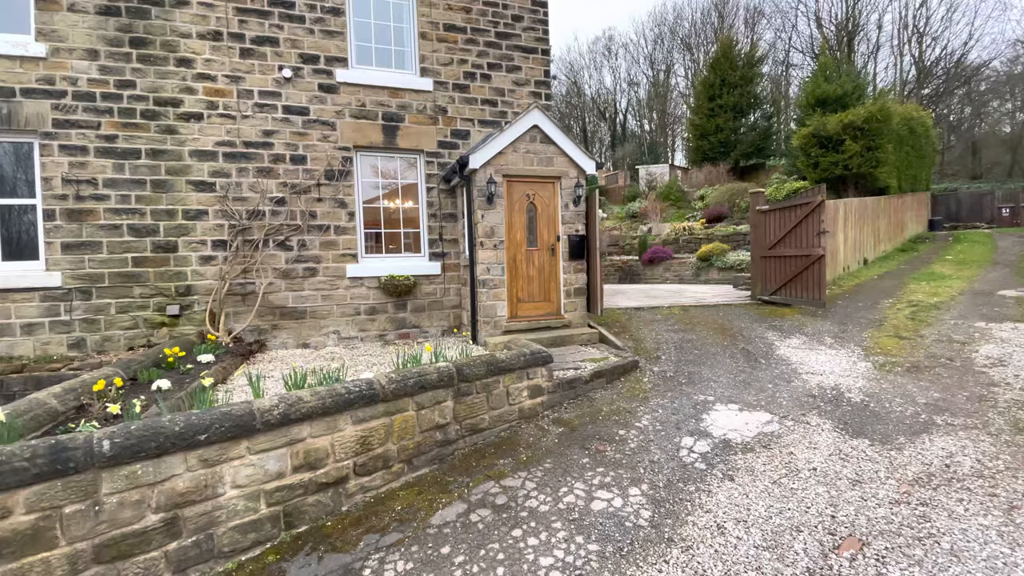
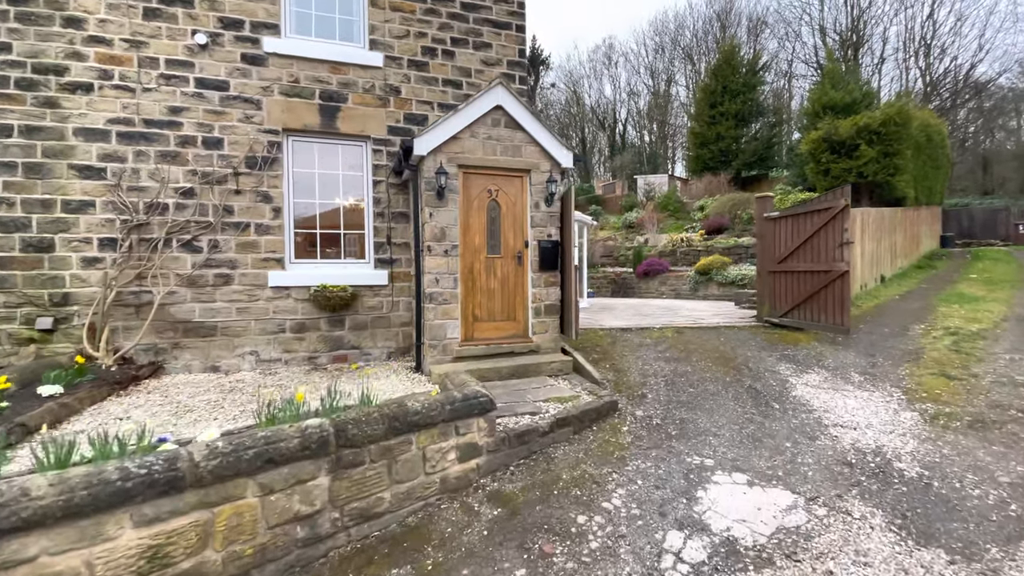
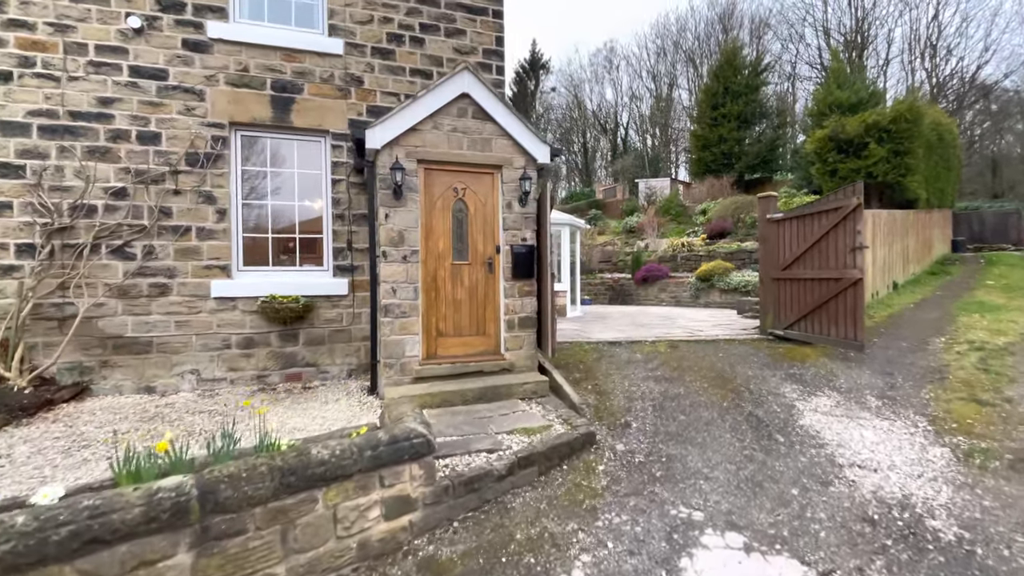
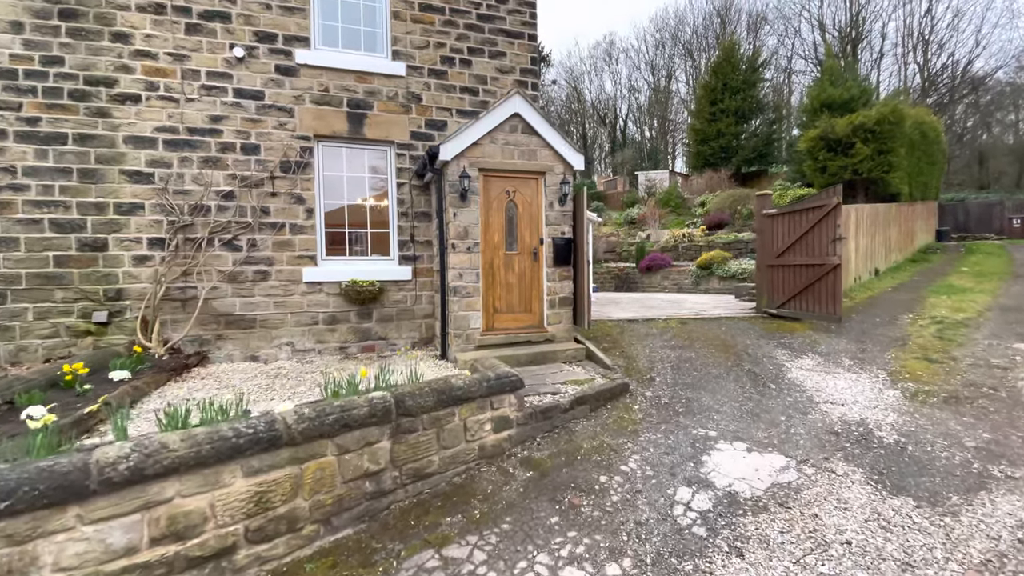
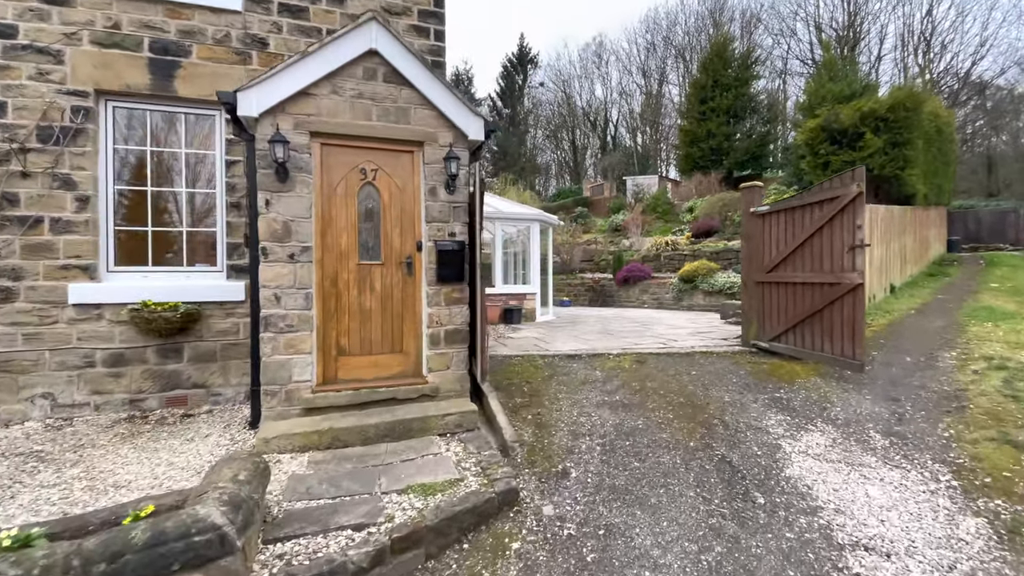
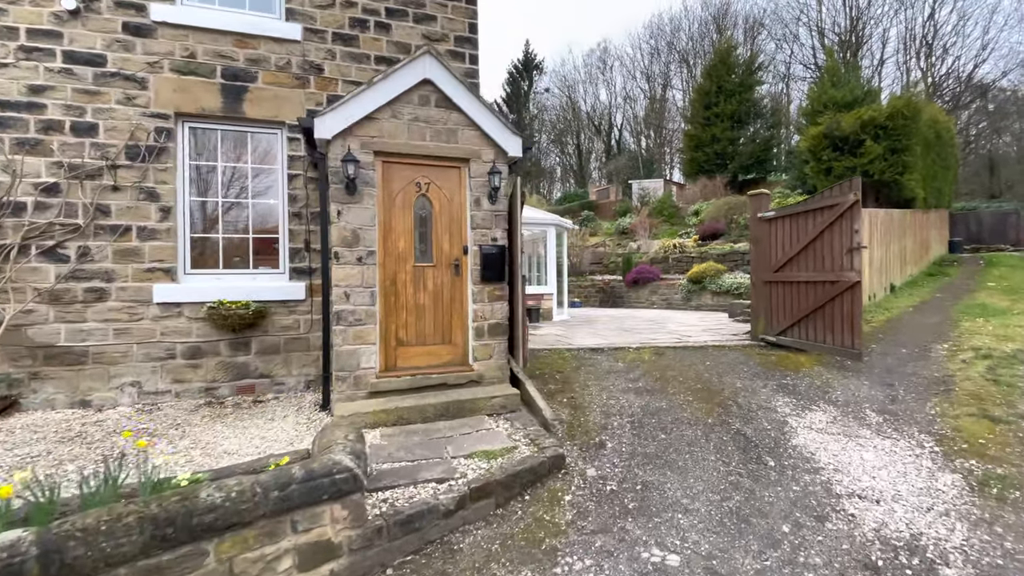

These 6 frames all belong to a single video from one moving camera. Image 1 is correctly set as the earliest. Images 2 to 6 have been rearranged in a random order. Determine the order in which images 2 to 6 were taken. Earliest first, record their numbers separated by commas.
4, 2, 3, 6, 5
